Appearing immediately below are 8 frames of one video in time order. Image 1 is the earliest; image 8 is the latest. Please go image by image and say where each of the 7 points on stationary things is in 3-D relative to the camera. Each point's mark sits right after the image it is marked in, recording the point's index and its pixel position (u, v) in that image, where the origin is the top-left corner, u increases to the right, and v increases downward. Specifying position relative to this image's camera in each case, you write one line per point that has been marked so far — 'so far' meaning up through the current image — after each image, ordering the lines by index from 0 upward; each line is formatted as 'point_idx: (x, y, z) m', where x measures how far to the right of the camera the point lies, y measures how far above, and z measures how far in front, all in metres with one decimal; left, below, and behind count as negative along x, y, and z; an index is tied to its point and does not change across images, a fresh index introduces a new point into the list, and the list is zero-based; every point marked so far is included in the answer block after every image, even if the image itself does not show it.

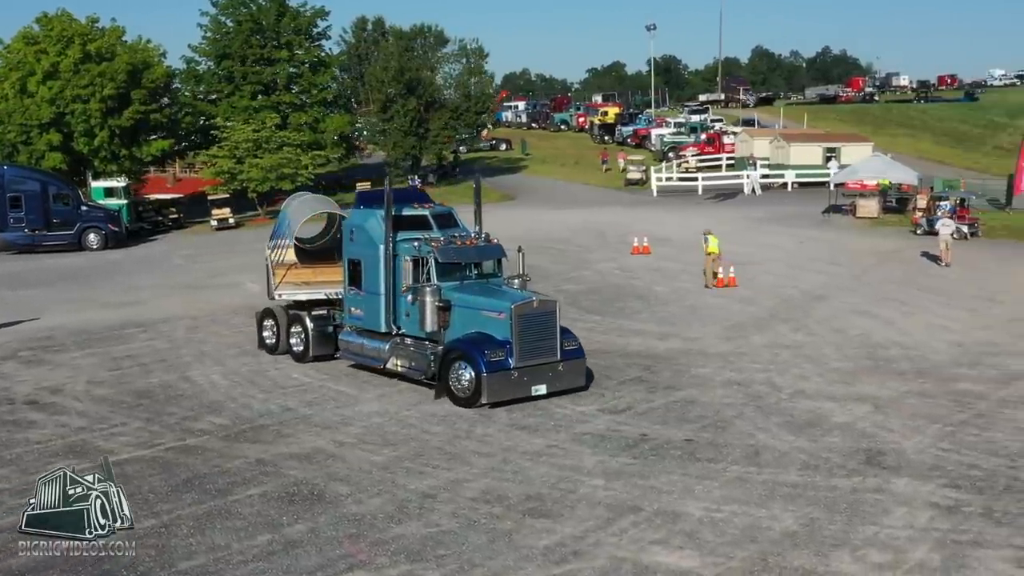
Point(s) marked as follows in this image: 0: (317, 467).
0: (-1.8, -1.7, +11.5) m
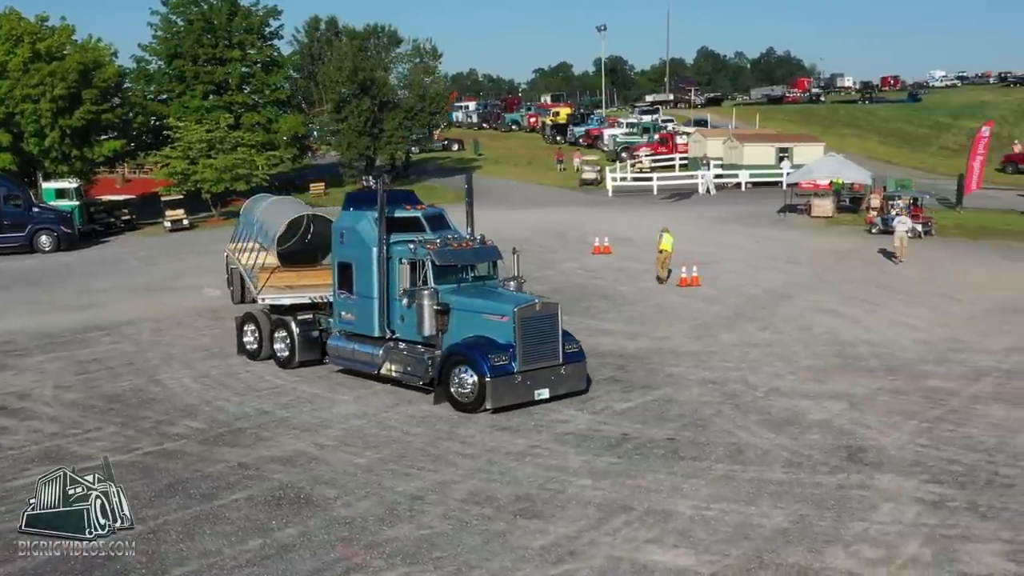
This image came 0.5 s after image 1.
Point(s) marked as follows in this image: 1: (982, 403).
0: (-2.0, -1.7, +11.4) m
1: (+5.2, -1.3, +13.5) m
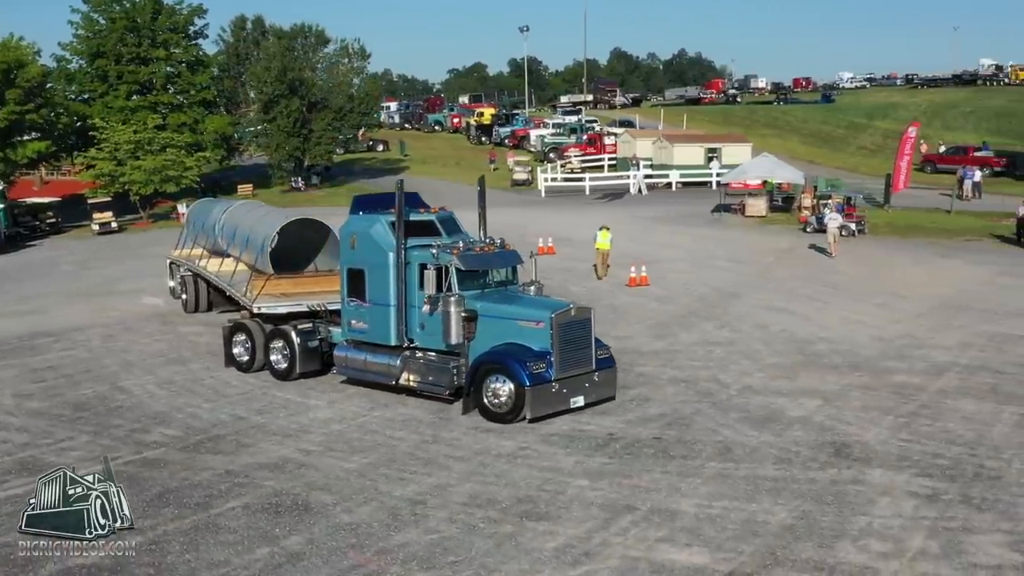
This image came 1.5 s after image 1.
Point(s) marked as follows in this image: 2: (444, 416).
0: (-2.0, -1.8, +11.3) m
1: (+5.0, -1.3, +13.8) m
2: (-0.7, -1.5, +13.4) m
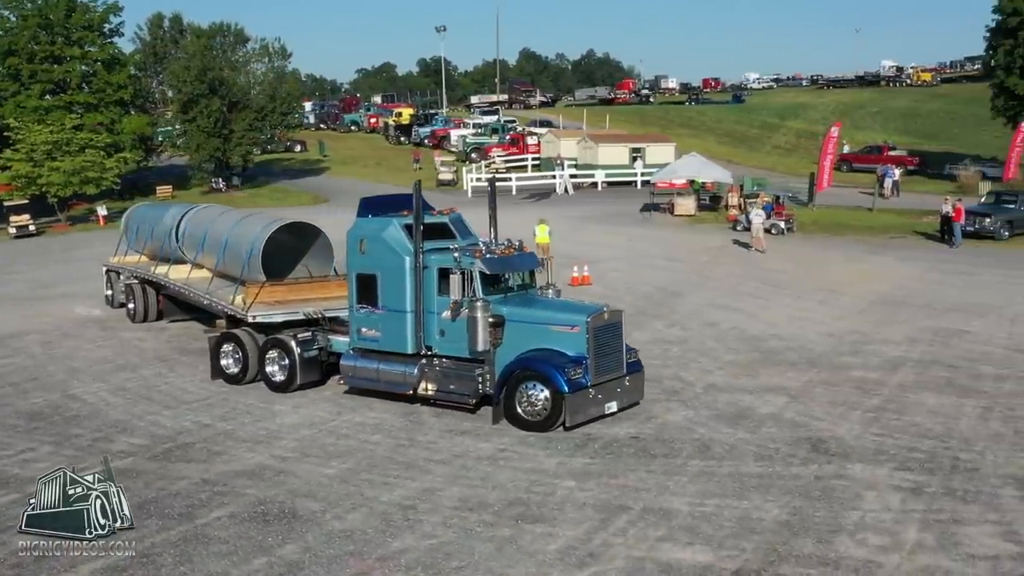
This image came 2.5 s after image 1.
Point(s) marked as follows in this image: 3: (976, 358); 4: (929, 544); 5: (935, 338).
0: (-2.2, -1.8, +11.0) m
1: (+4.7, -1.2, +14.1) m
2: (-1.0, -1.5, +13.2) m
3: (+6.2, -0.9, +16.2) m
4: (+3.1, -1.9, +9.0) m
5: (+6.2, -0.7, +17.9) m
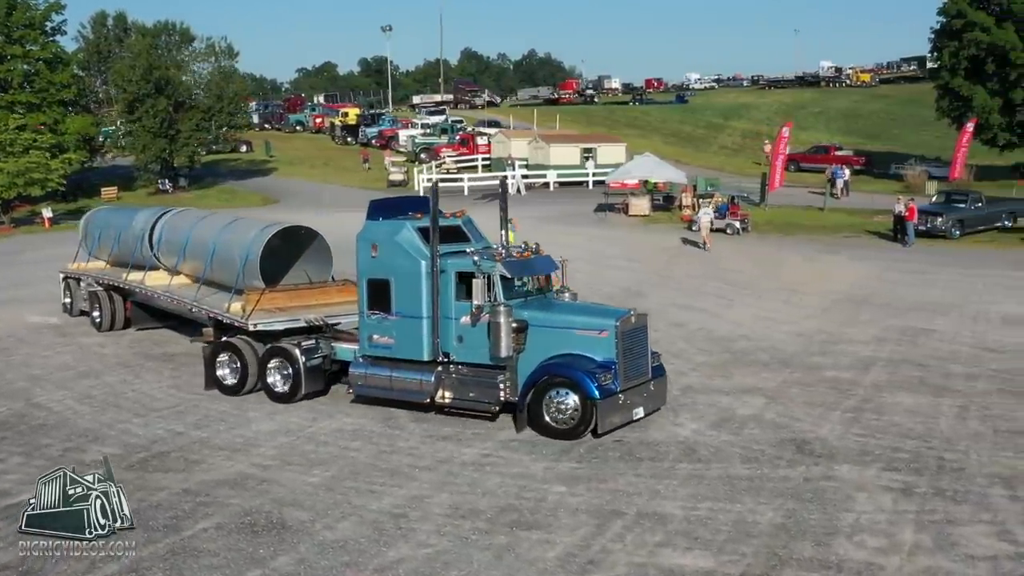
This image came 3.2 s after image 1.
0: (-2.3, -1.8, +10.8) m
1: (+4.4, -1.2, +14.2) m
2: (-1.2, -1.5, +13.1) m
3: (+5.8, -0.9, +16.4) m
4: (+3.1, -1.9, +9.1) m
5: (+5.8, -0.7, +18.1) m
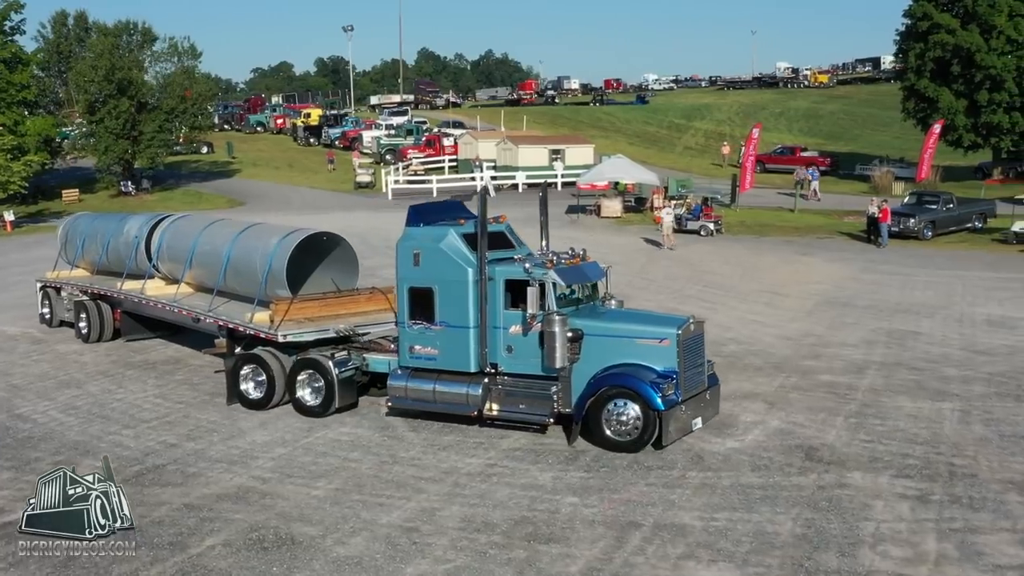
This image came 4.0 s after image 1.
0: (-2.2, -1.9, +10.5) m
1: (+4.4, -1.3, +14.2) m
2: (-1.2, -1.6, +12.8) m
3: (+5.7, -1.0, +16.4) m
4: (+3.2, -2.0, +9.0) m
5: (+5.6, -0.8, +18.1) m
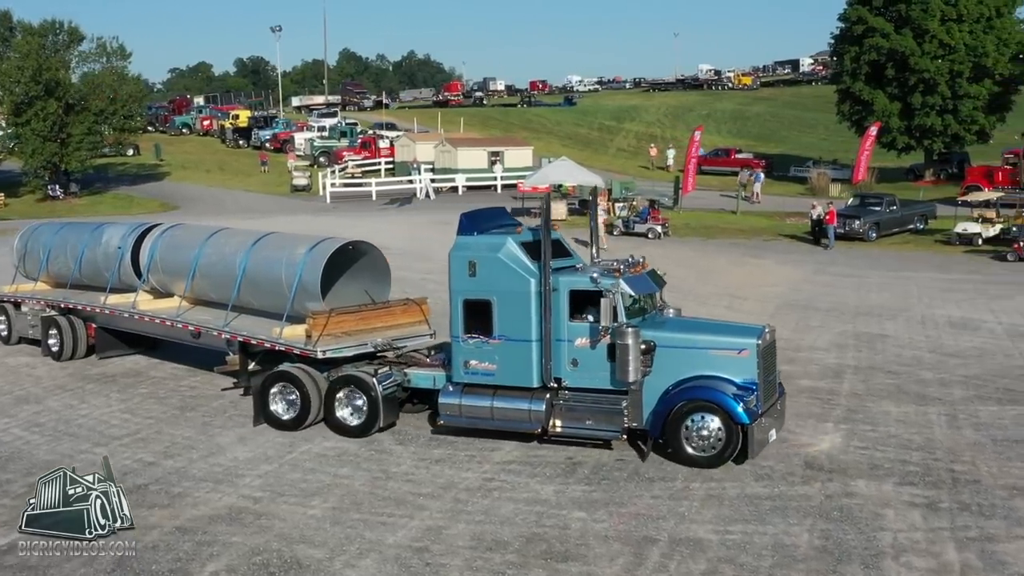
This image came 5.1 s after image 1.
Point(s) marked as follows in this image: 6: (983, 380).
0: (-2.1, -2.0, +10.1) m
1: (+4.2, -1.3, +14.2) m
2: (-1.3, -1.7, +12.5) m
3: (+5.4, -1.0, +16.5) m
4: (+3.4, -2.0, +8.9) m
5: (+5.2, -0.8, +18.2) m
6: (+5.9, -1.2, +15.2) m
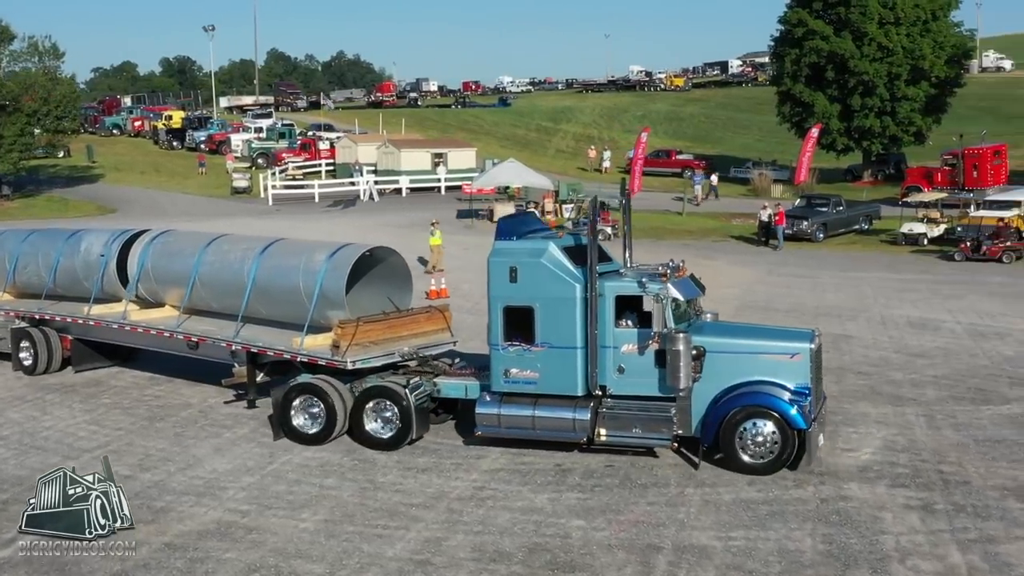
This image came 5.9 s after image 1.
0: (-2.1, -2.1, +9.8) m
1: (+3.9, -1.3, +14.3) m
2: (-1.5, -1.8, +12.2) m
3: (+5.0, -1.0, +16.6) m
4: (+3.5, -2.1, +9.0) m
5: (+4.7, -0.8, +18.3) m
6: (+5.6, -1.2, +15.4) m
